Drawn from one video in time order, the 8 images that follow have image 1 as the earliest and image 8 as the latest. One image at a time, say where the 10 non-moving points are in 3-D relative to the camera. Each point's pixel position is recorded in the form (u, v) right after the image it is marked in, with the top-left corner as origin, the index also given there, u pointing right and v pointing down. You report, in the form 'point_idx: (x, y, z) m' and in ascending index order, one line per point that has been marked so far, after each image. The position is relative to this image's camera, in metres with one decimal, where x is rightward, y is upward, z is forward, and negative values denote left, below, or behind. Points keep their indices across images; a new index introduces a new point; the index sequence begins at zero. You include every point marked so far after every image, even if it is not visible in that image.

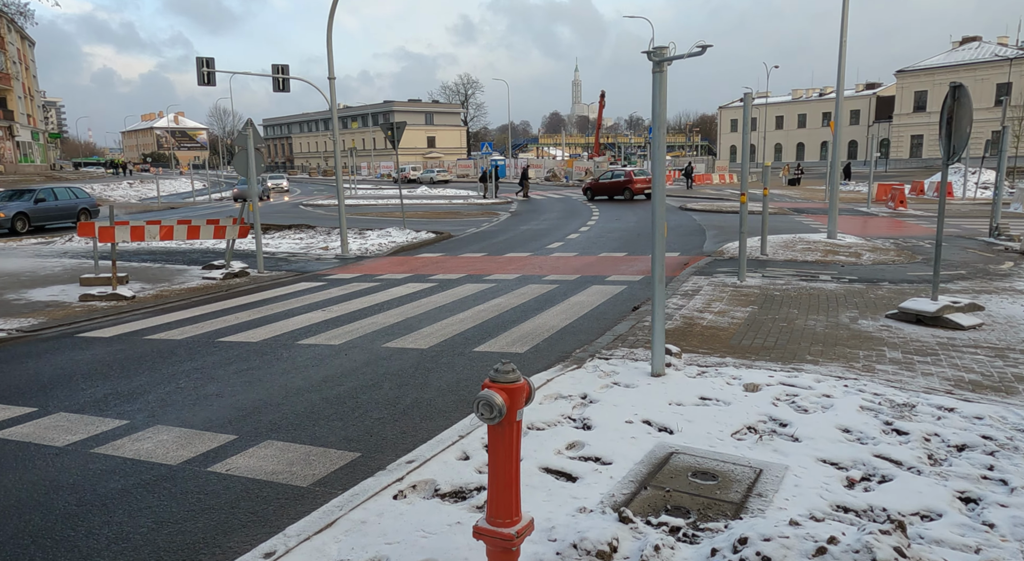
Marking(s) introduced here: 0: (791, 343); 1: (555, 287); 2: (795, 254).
0: (+2.5, -0.6, +6.5) m
1: (+0.6, -0.1, +10.2) m
2: (+5.5, +0.5, +14.1) m
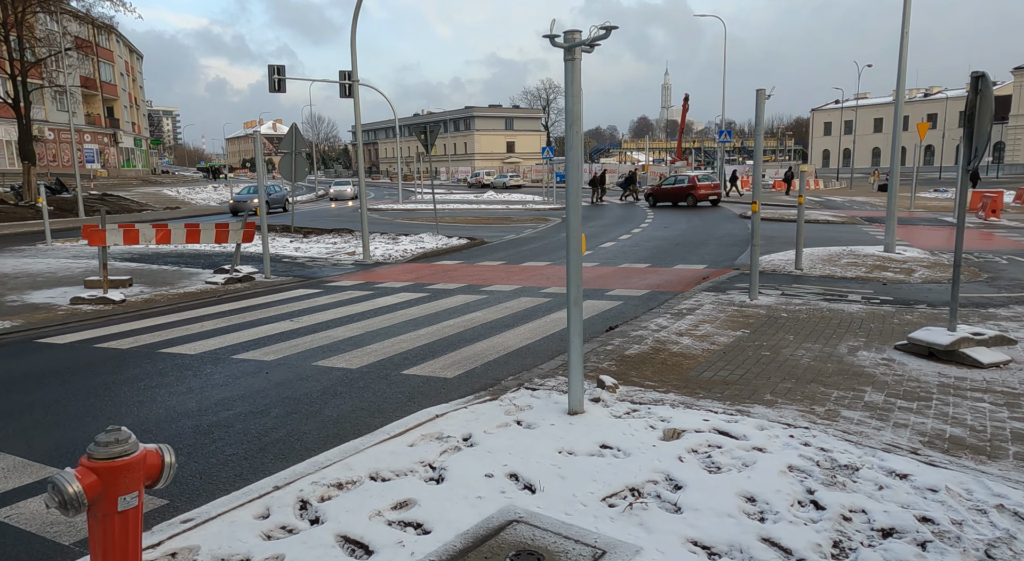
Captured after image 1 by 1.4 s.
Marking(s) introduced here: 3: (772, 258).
0: (+1.9, -0.8, +5.6) m
1: (+0.5, -0.3, +9.5) m
2: (+5.7, +0.2, +12.9) m
3: (+4.8, +0.4, +13.6) m
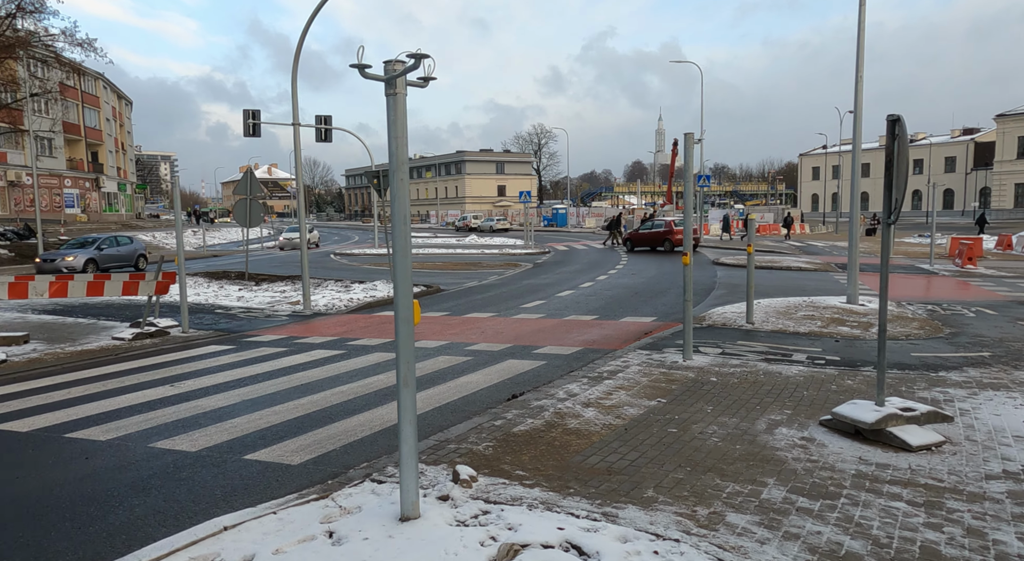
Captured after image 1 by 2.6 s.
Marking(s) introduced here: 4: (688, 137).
0: (+0.9, -1.2, +4.8) m
1: (-0.6, -1.0, +8.8) m
2: (+4.7, -0.7, +12.2) m
3: (+3.7, -0.6, +12.9) m
4: (+2.1, +1.8, +8.6) m
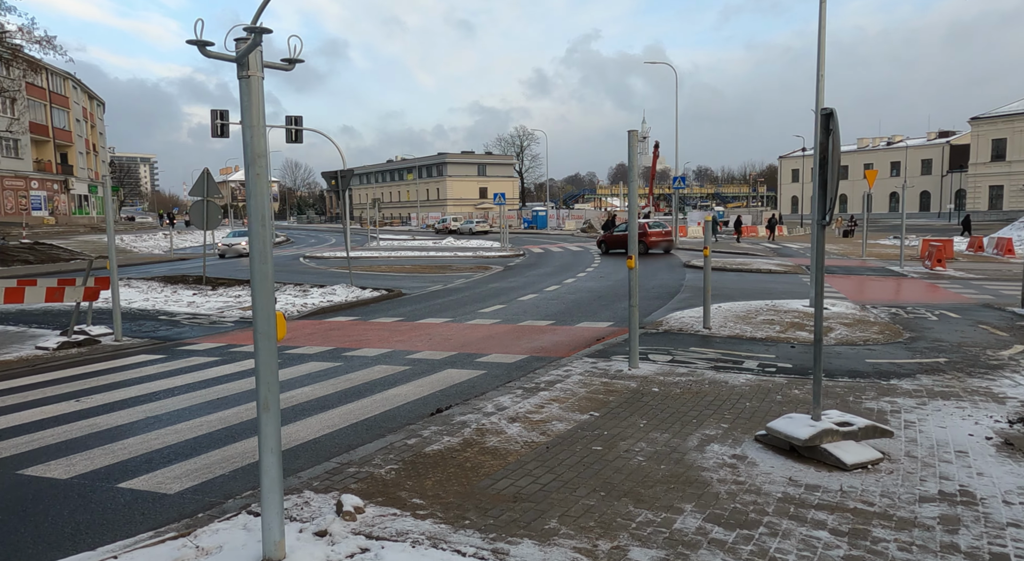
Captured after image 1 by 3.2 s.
0: (+0.3, -1.3, +4.5) m
1: (-1.3, -1.1, +8.3) m
2: (+3.9, -0.8, +11.9) m
3: (+2.9, -0.6, +12.6) m
4: (+1.4, +1.7, +8.3) m
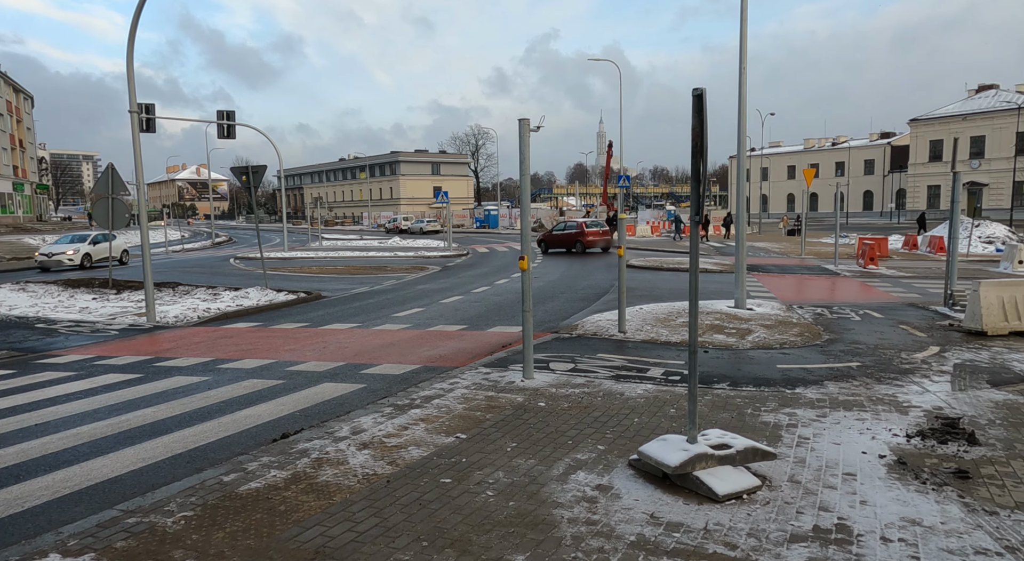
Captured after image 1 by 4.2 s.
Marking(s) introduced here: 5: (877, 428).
0: (-0.7, -1.4, +3.8) m
1: (-2.5, -1.1, +7.6) m
2: (+2.4, -0.8, +11.5) m
3: (+1.4, -0.7, +12.1) m
4: (+0.1, +1.7, +7.6) m
5: (+3.1, -1.3, +6.2) m
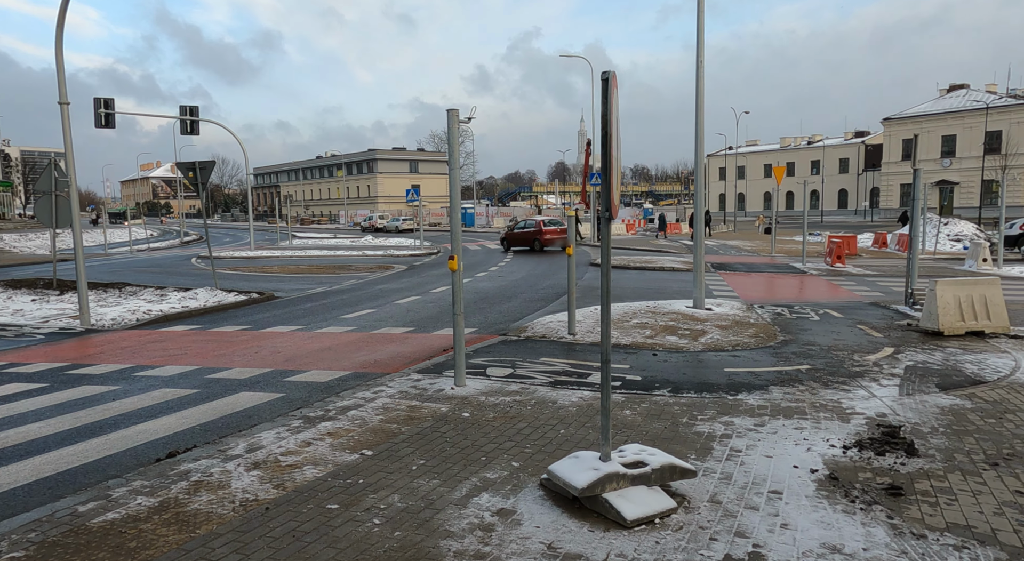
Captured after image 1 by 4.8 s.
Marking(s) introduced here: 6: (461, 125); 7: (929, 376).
0: (-1.3, -1.4, +3.3) m
1: (-3.2, -1.2, +7.1) m
2: (+1.6, -0.8, +11.1) m
3: (+0.6, -0.7, +11.7) m
4: (-0.6, +1.6, +7.2) m
5: (+2.5, -1.3, +5.9) m
6: (-0.5, +1.5, +7.2) m
7: (+4.9, -1.1, +8.4) m
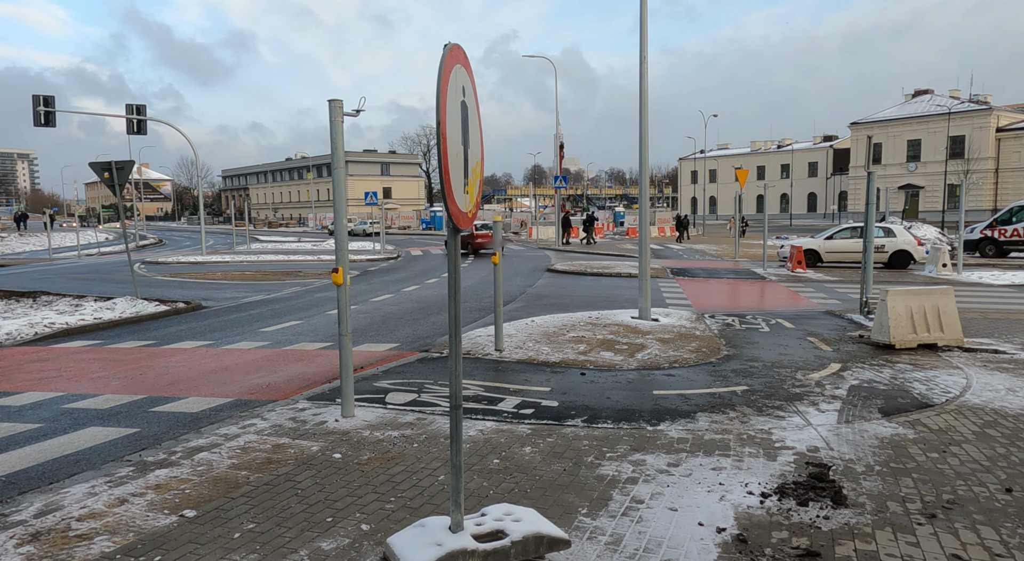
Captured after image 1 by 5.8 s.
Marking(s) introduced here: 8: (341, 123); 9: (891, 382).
0: (-2.1, -1.5, +2.4) m
1: (-4.2, -1.3, +6.1) m
2: (+0.5, -1.0, +10.3) m
3: (-0.5, -0.8, +10.8) m
4: (-1.6, +1.5, +6.3) m
5: (+1.6, -1.4, +5.1) m
6: (-1.5, +1.4, +6.3) m
7: (+3.9, -1.3, +7.7) m
8: (-1.5, +1.3, +6.3) m
9: (+4.5, -1.2, +8.6) m
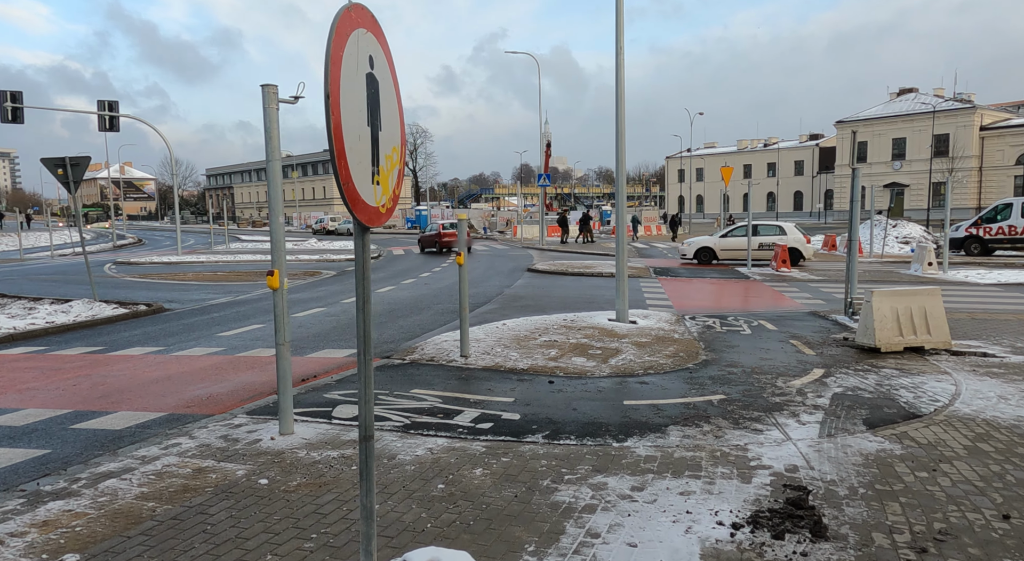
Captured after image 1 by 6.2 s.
0: (-2.4, -1.6, +1.9) m
1: (-4.6, -1.4, +5.5) m
2: (0.0, -1.0, +9.8) m
3: (-1.0, -0.9, +10.3) m
4: (-1.9, +1.4, +5.8) m
5: (+1.2, -1.5, +4.6) m
6: (-1.9, +1.4, +5.8) m
7: (+3.5, -1.3, +7.2) m
8: (-1.9, +1.3, +5.8) m
9: (+4.1, -1.2, +8.1) m
